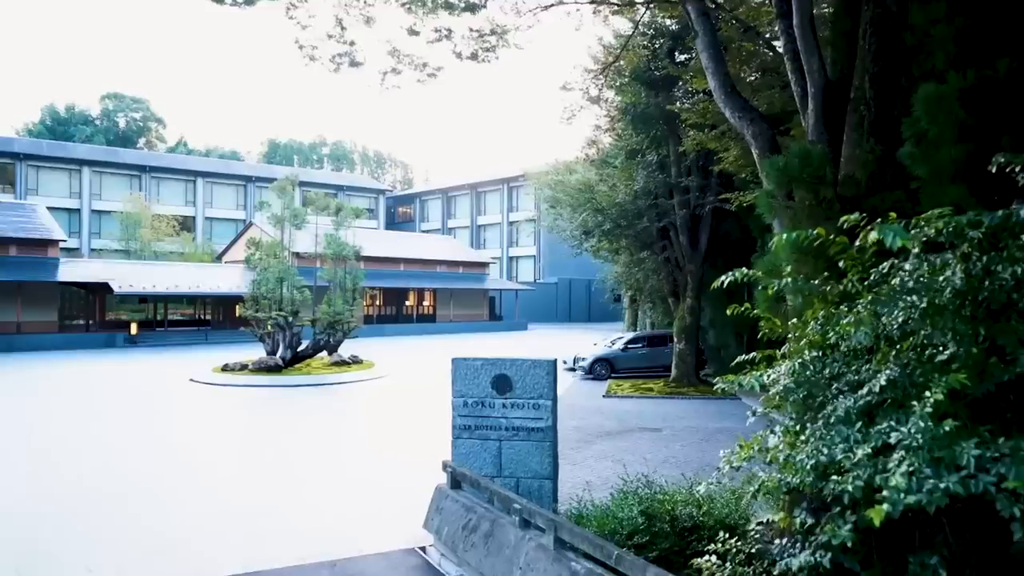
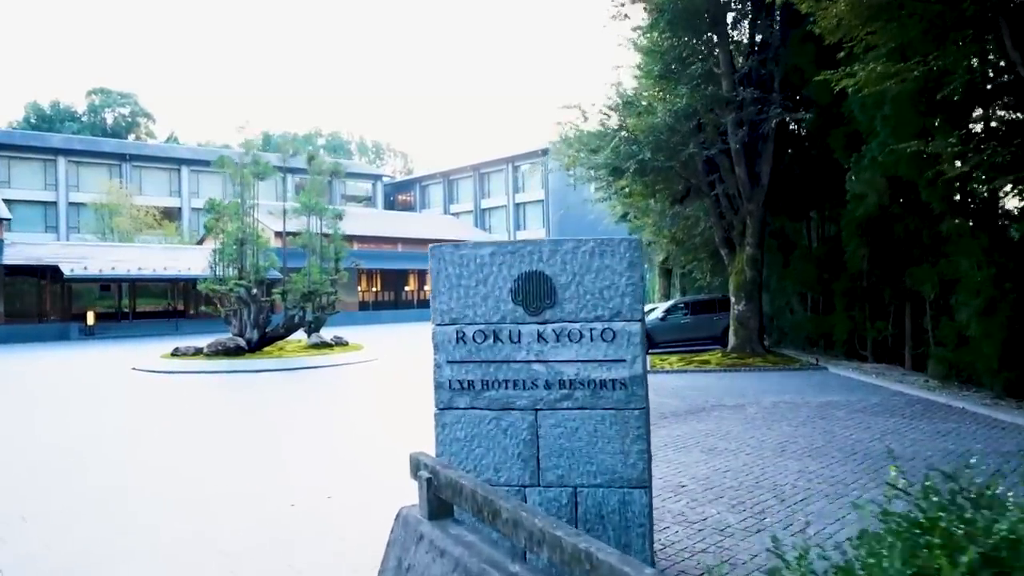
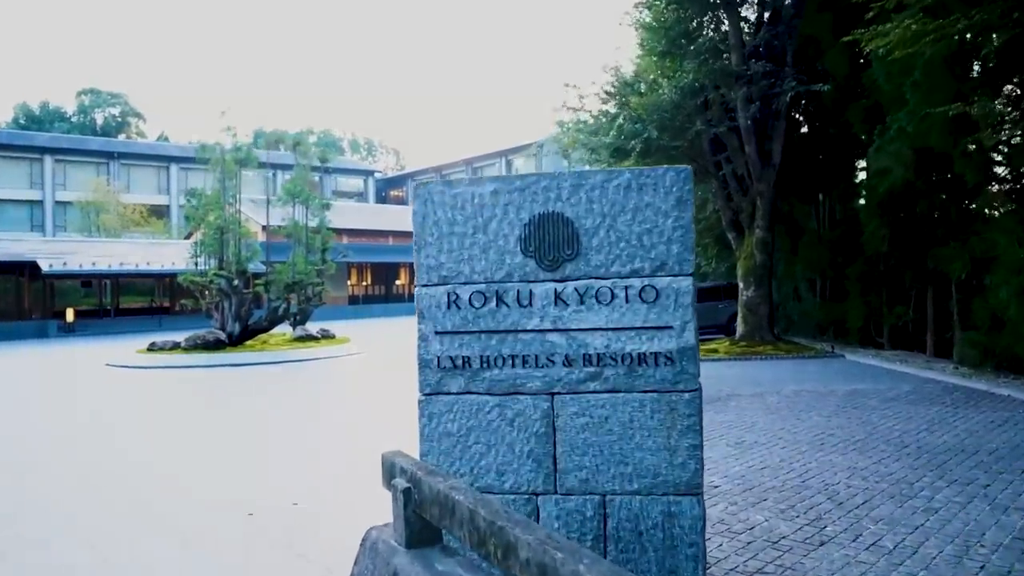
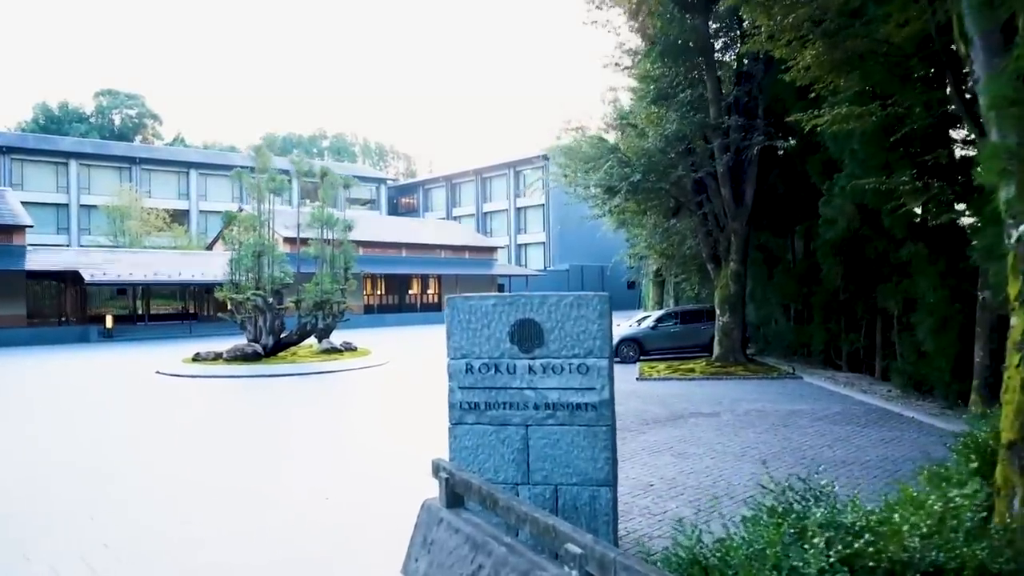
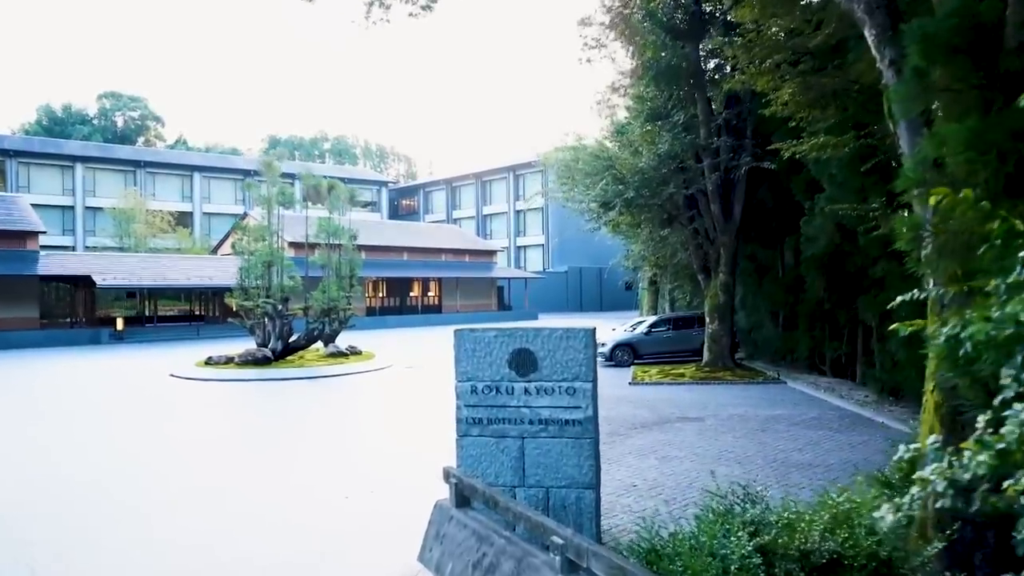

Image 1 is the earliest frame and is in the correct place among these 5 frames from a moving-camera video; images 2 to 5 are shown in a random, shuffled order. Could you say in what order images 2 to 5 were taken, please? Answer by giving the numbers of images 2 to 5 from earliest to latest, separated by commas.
5, 4, 2, 3
